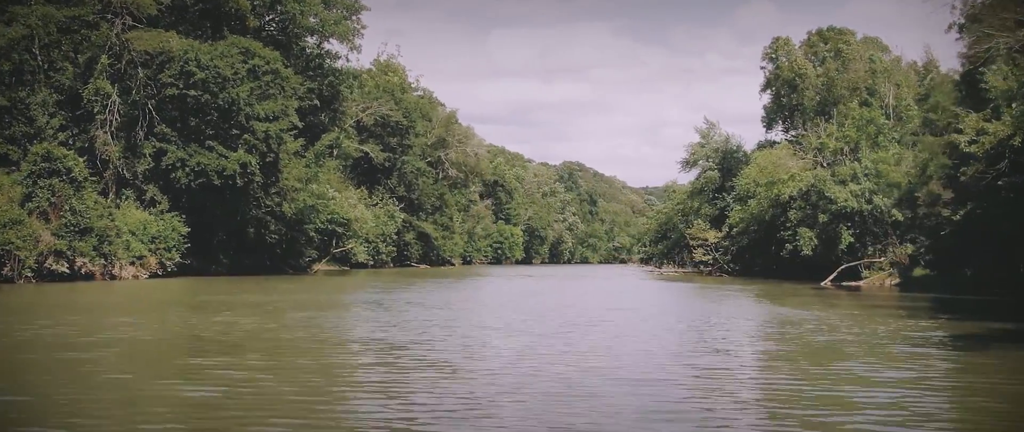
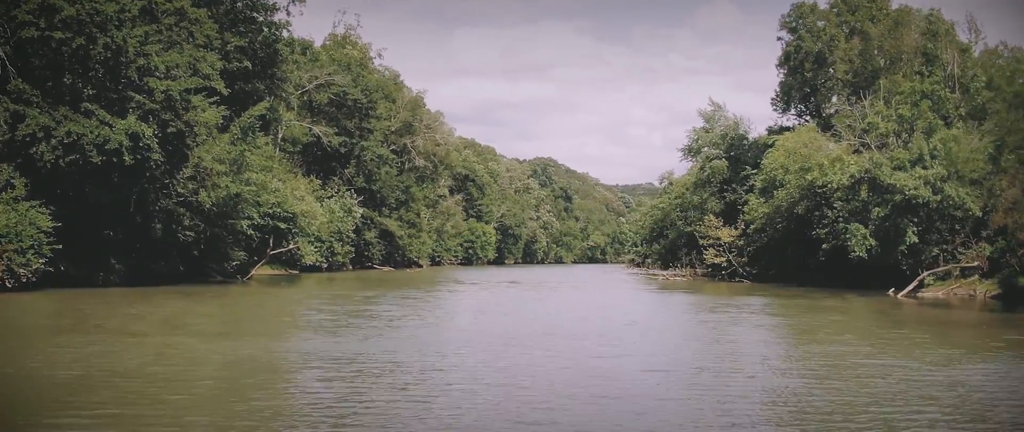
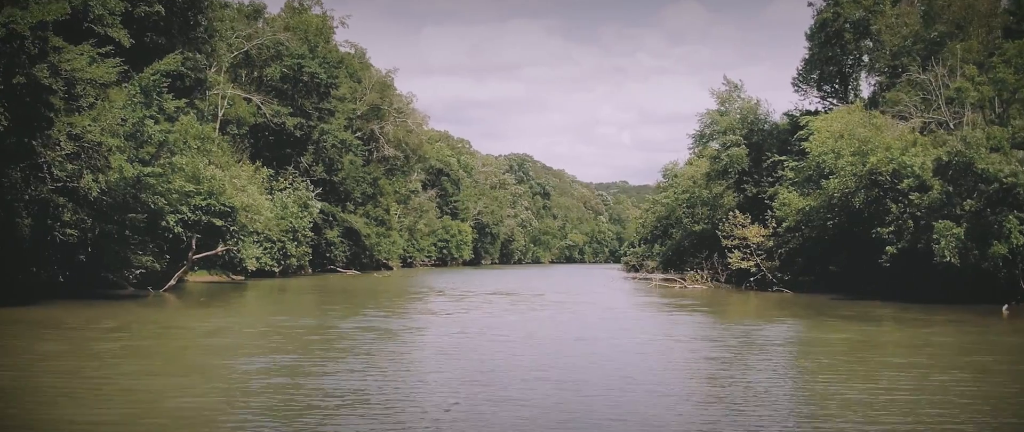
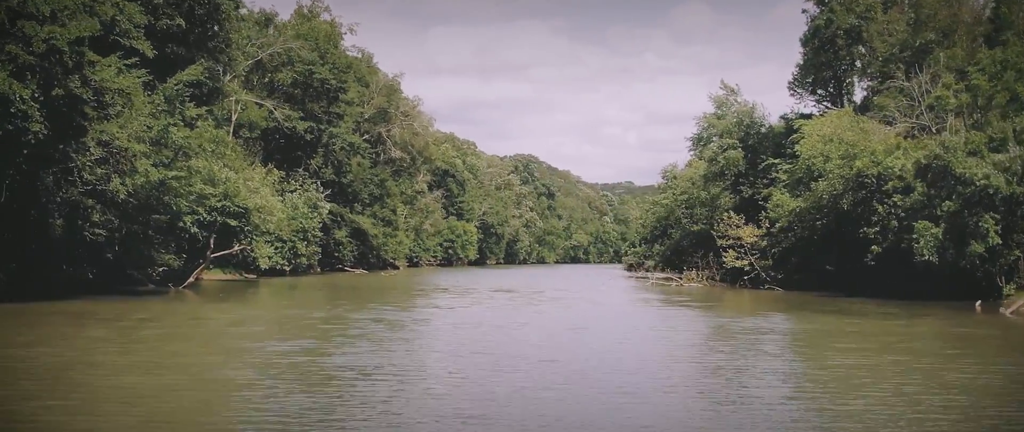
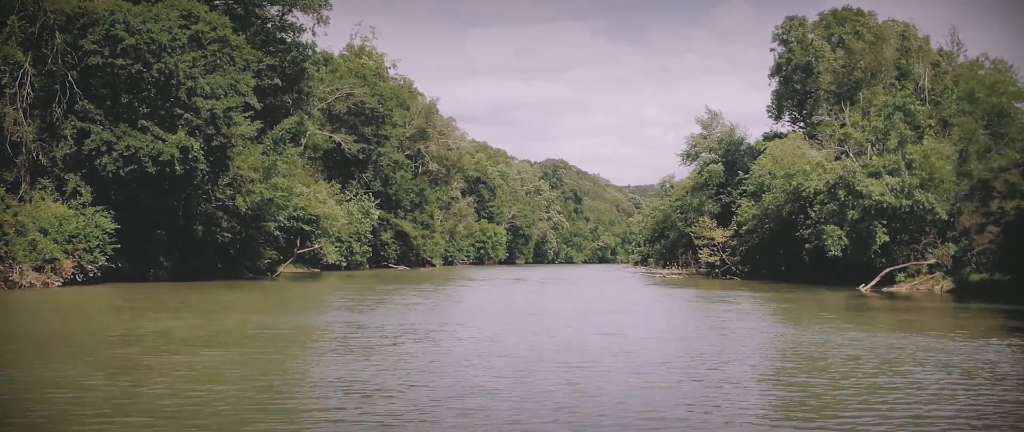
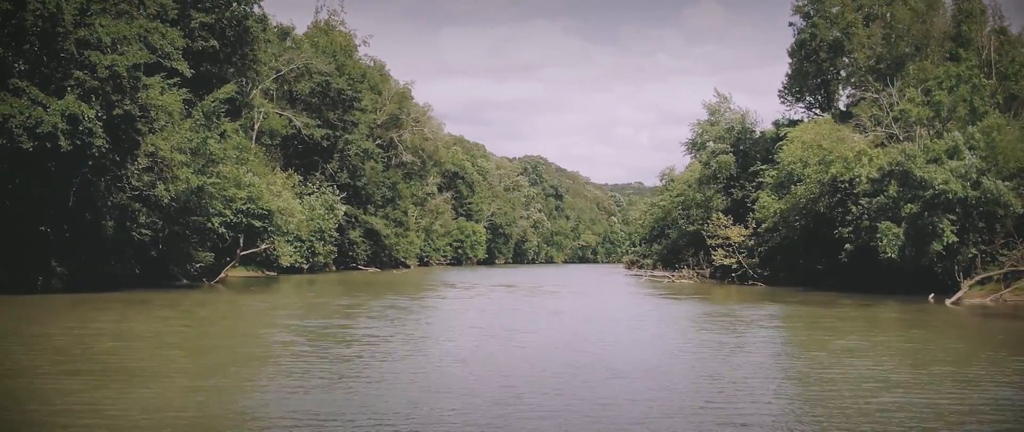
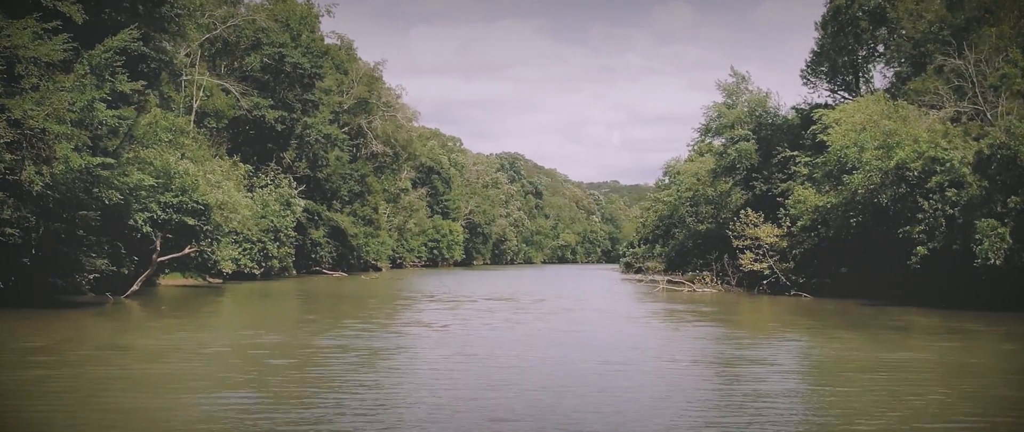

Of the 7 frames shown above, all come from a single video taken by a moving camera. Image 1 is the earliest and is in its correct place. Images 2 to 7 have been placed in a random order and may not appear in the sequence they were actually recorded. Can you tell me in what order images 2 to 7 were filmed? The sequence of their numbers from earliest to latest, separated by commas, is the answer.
5, 2, 6, 4, 3, 7
